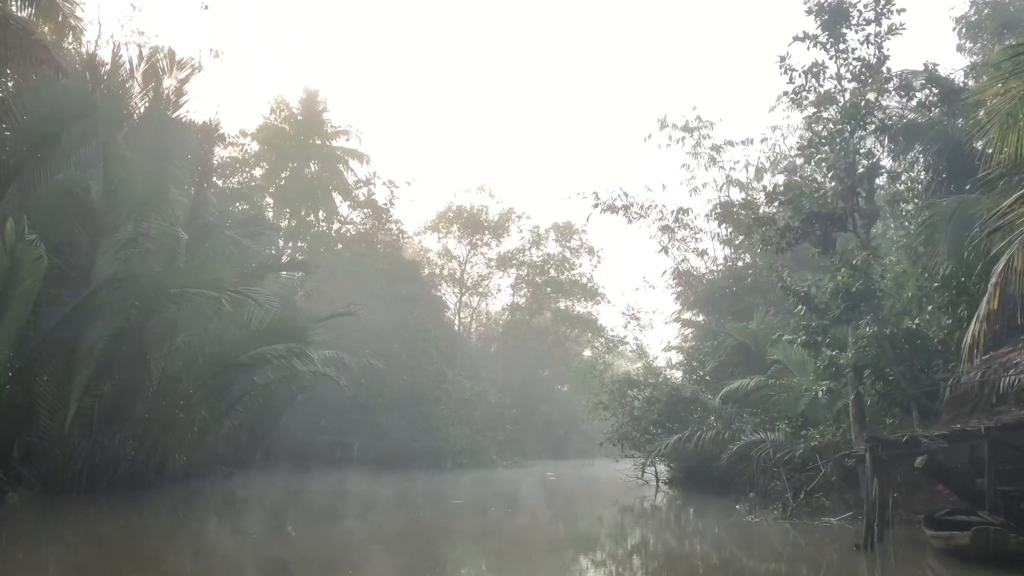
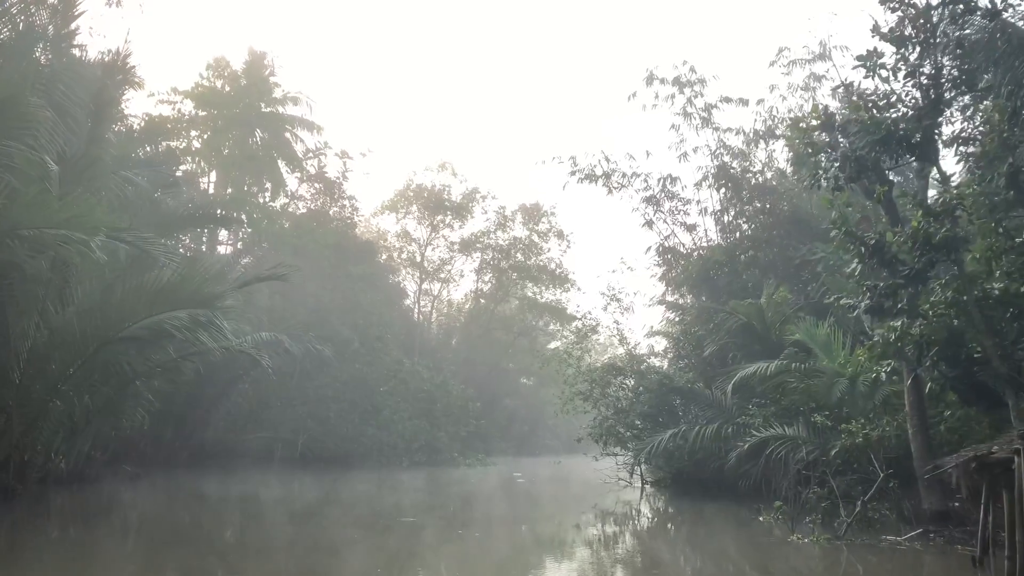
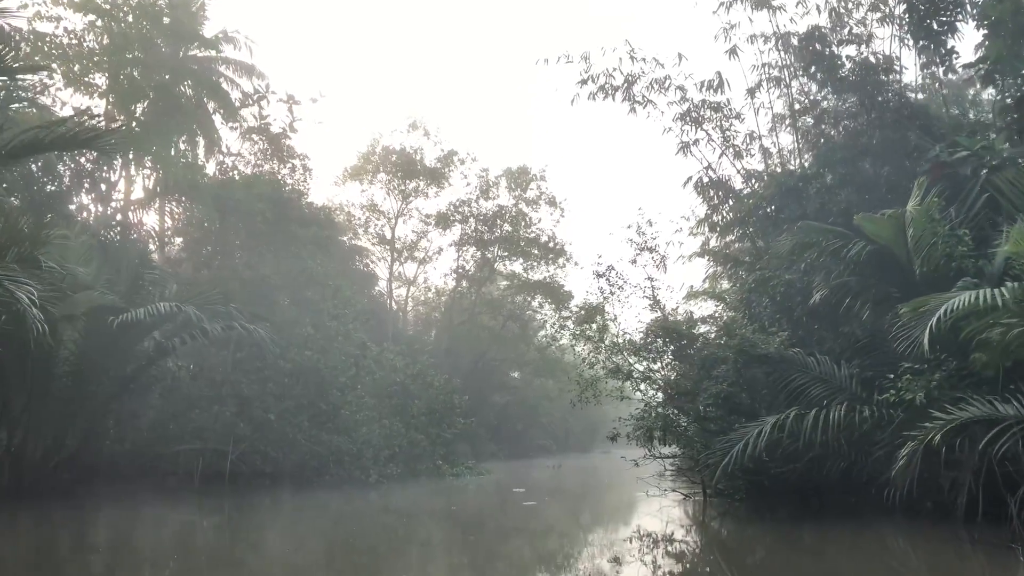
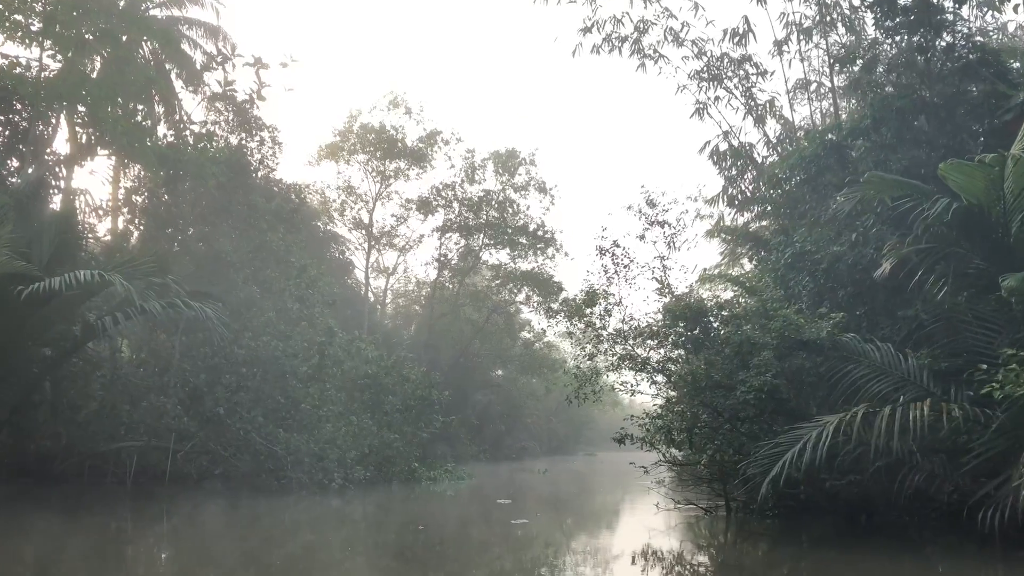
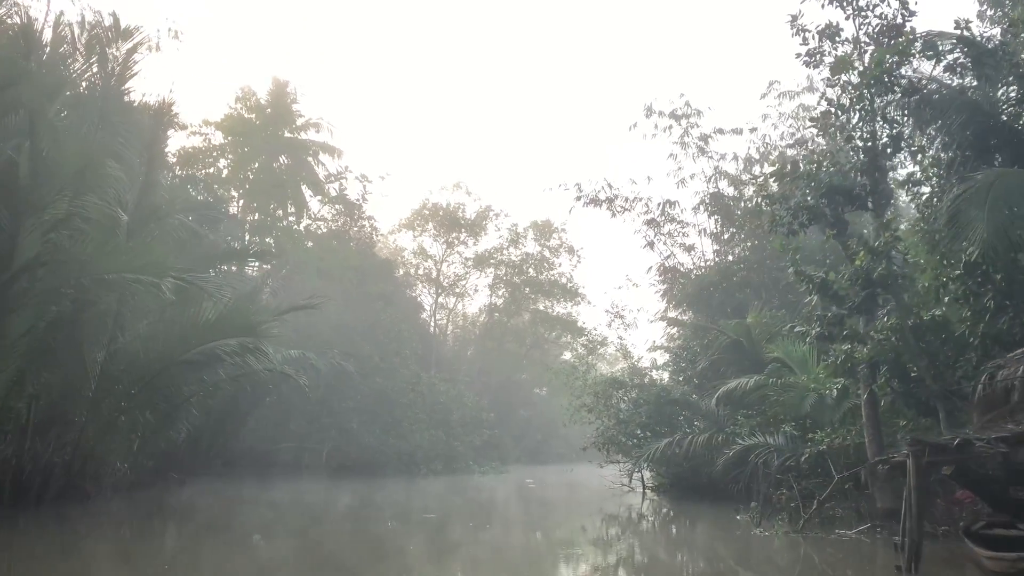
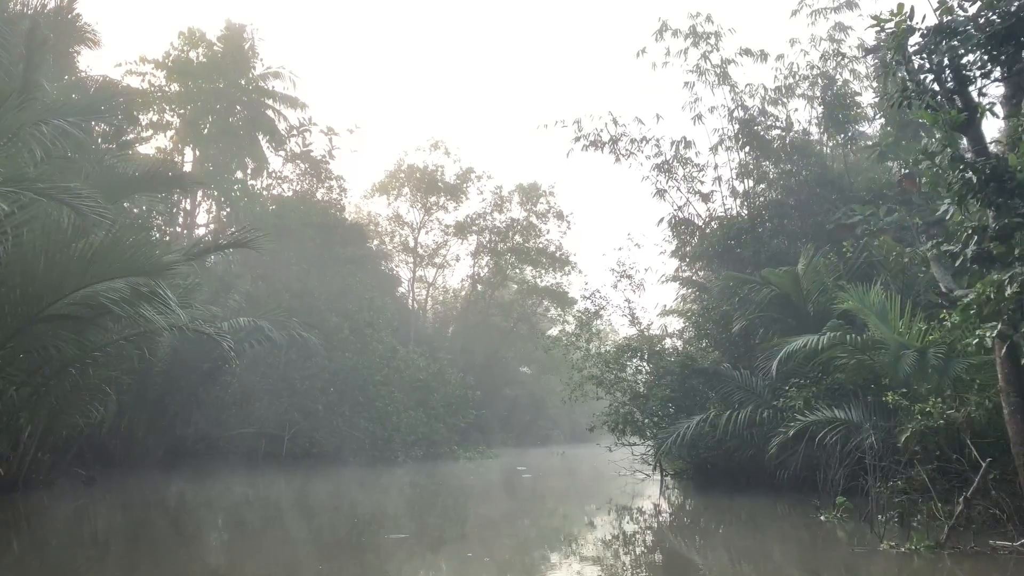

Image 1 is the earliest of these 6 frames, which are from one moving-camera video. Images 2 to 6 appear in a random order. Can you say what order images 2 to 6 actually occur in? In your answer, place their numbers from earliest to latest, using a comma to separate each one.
5, 2, 6, 3, 4
